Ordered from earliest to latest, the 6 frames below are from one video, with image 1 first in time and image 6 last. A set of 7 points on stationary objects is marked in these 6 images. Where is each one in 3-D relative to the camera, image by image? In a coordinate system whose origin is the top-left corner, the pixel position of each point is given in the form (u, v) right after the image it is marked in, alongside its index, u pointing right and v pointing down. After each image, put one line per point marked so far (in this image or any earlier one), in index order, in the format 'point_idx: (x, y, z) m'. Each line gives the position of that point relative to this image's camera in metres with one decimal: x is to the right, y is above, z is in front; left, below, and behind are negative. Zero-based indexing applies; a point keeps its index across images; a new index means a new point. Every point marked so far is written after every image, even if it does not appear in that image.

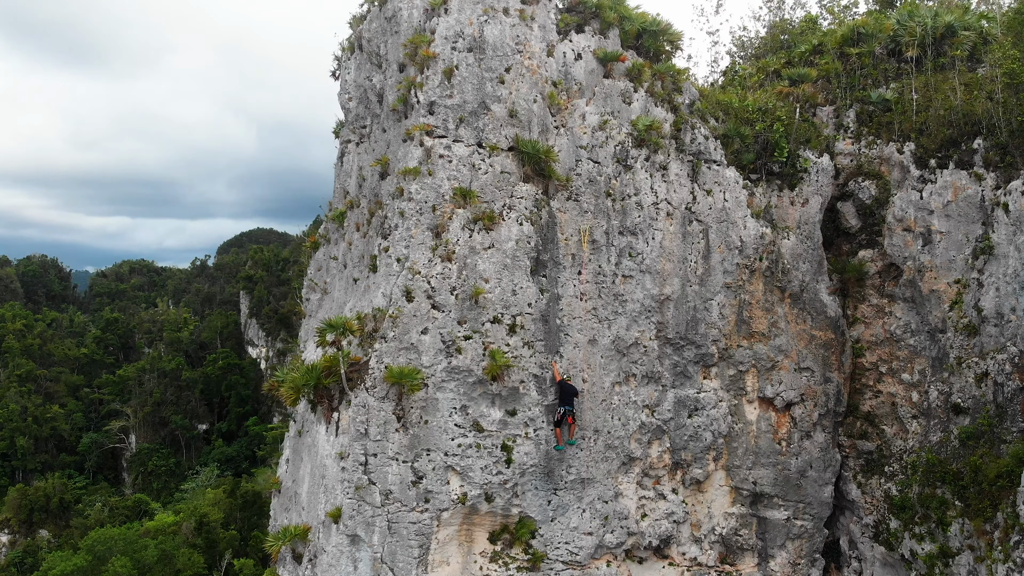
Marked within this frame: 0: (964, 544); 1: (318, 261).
0: (+8.1, -4.5, +10.6) m
1: (-3.9, +0.5, +11.7) m
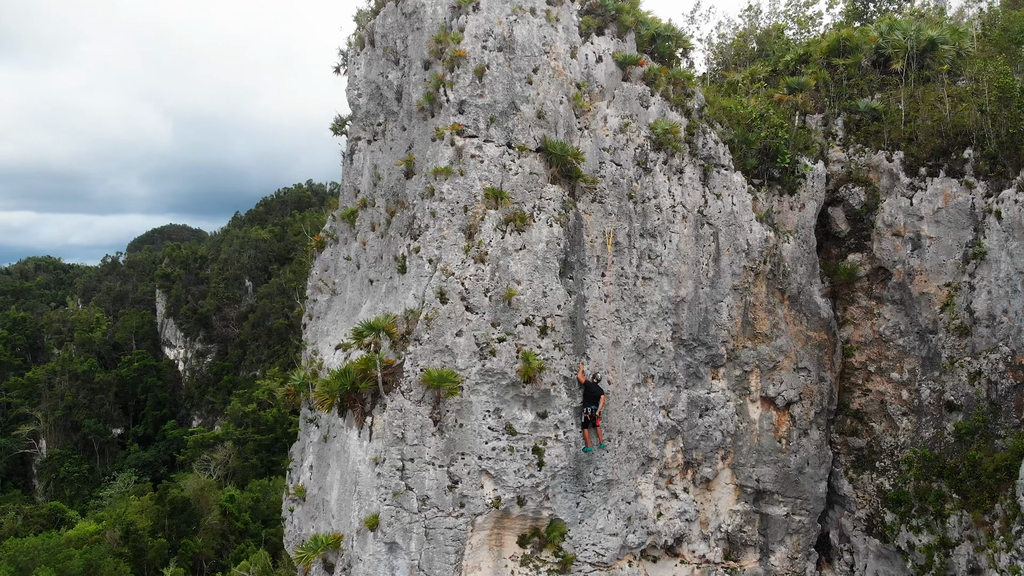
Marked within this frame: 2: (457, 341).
0: (+8.4, -4.6, +11.1) m
1: (-3.6, +0.5, +11.4) m
2: (-0.7, -0.7, +8.2) m
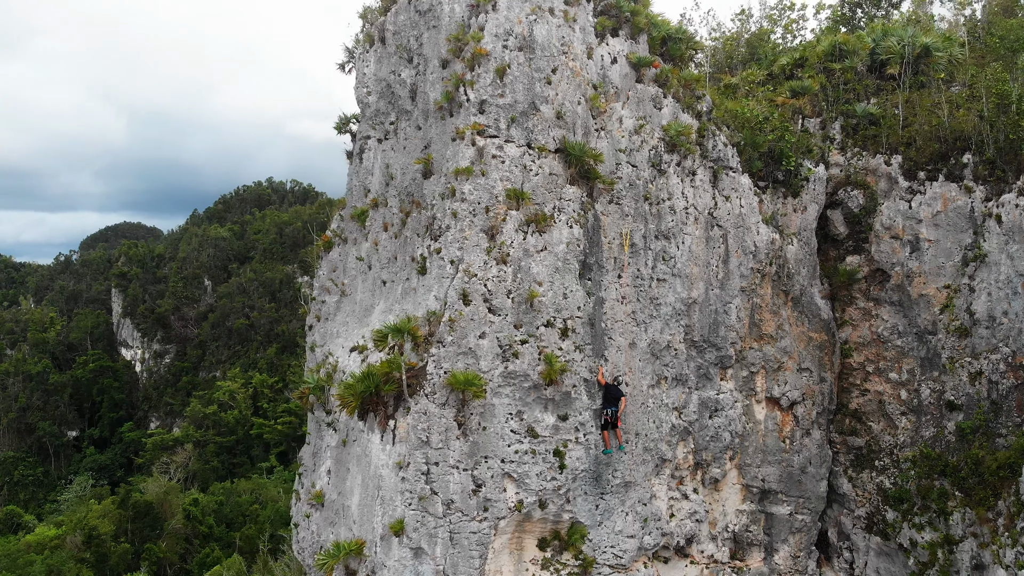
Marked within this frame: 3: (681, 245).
0: (+8.6, -4.6, +11.3) m
1: (-3.4, +0.5, +11.2) m
2: (-0.4, -0.7, +8.1) m
3: (+3.0, +0.8, +10.7) m
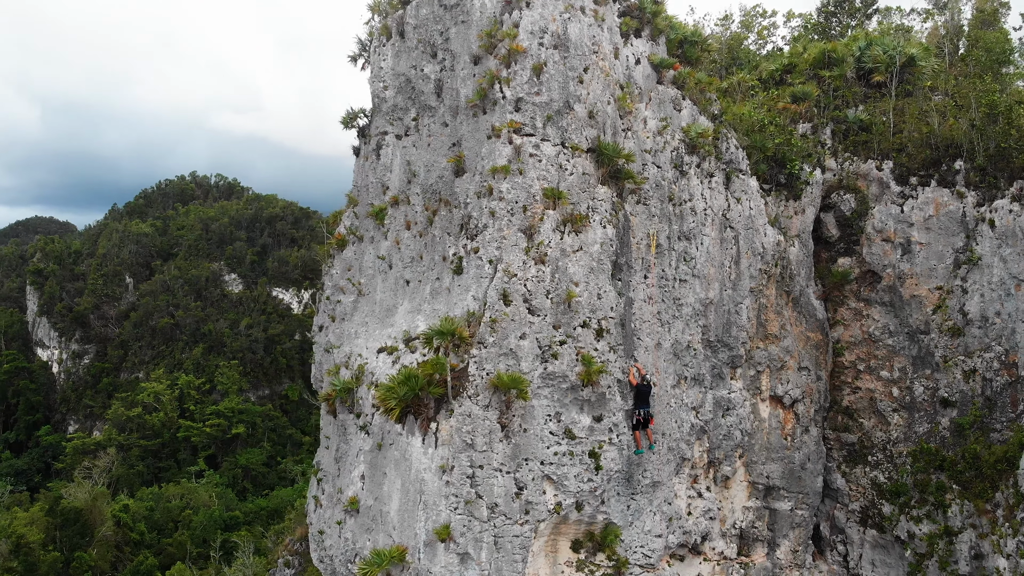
0: (+8.9, -4.6, +11.8) m
1: (-3.0, +0.5, +10.9) m
2: (+0.1, -0.8, +8.0) m
3: (+3.4, +0.8, +10.8) m
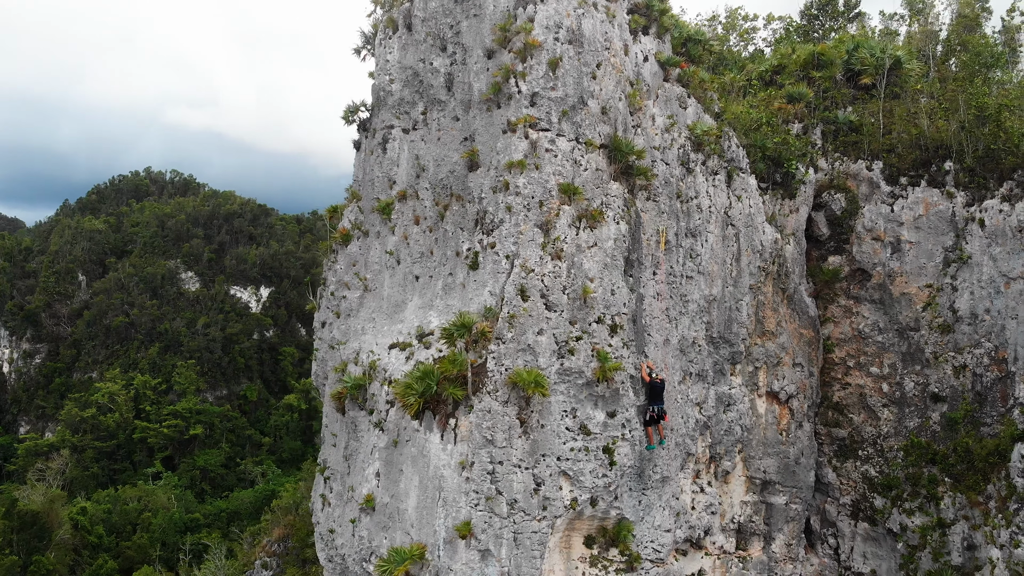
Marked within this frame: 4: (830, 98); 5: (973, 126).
0: (+8.9, -4.6, +12.1) m
1: (-2.9, +0.6, +10.7) m
2: (+0.4, -0.7, +8.0) m
3: (+3.5, +0.8, +10.9) m
4: (+8.3, +4.9, +15.3) m
5: (+10.3, +3.6, +13.5) m
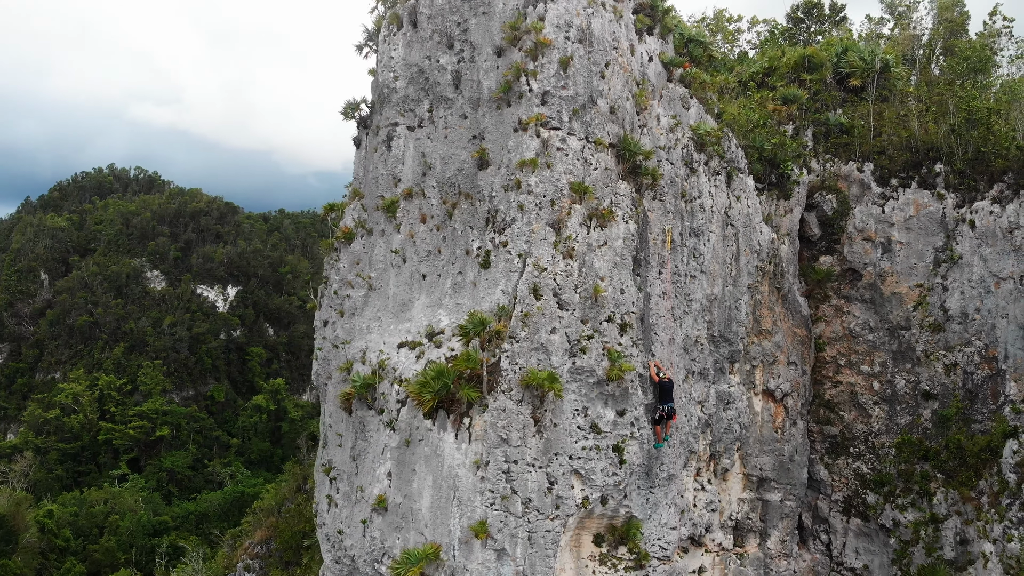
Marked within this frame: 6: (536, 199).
0: (+9.0, -4.6, +12.4) m
1: (-2.8, +0.6, +10.6) m
2: (+0.5, -0.7, +8.0) m
3: (+3.6, +0.8, +11.0) m
4: (+8.2, +4.9, +15.6) m
5: (+10.3, +3.6, +13.8) m
6: (+0.3, +1.2, +8.3) m
